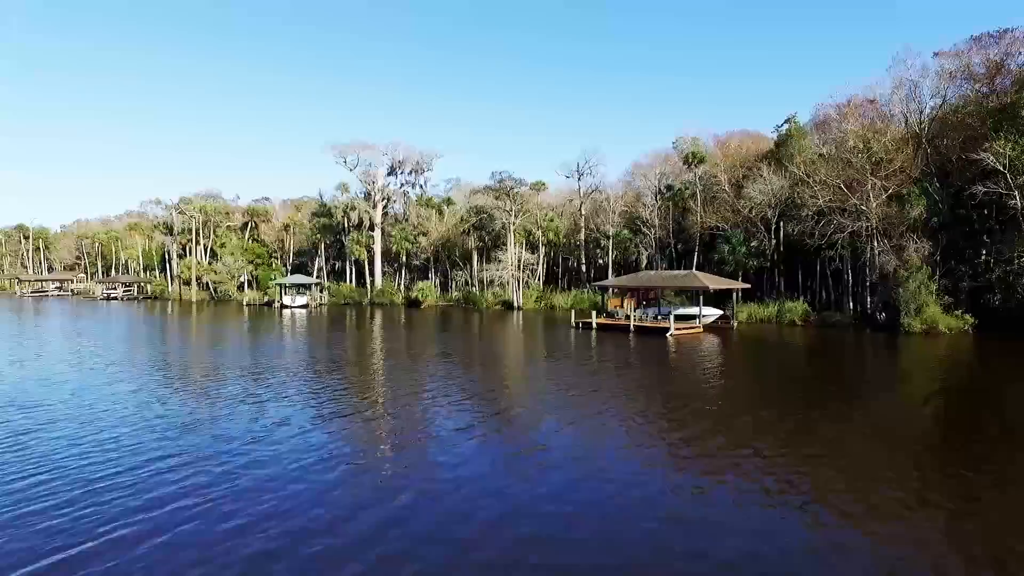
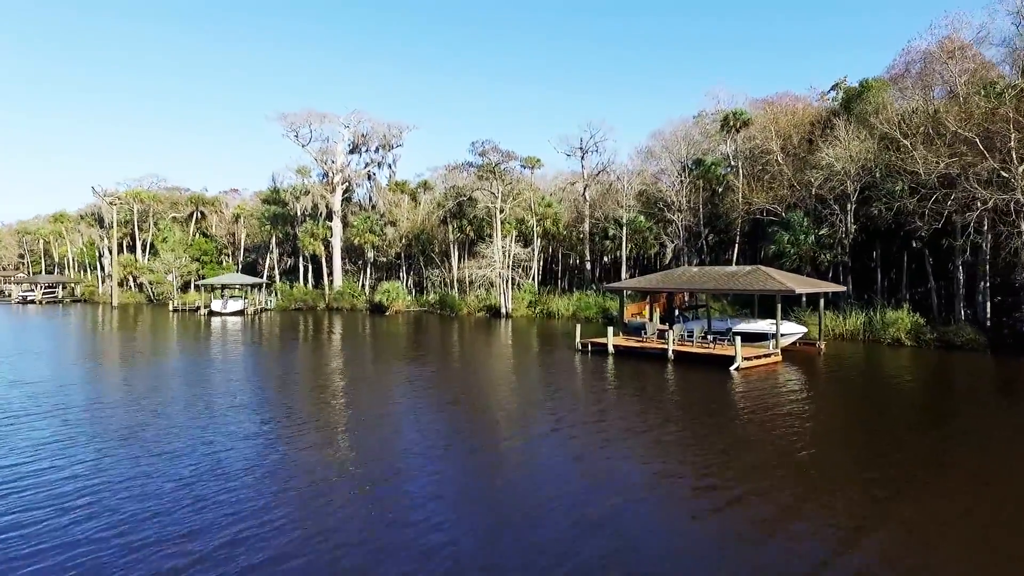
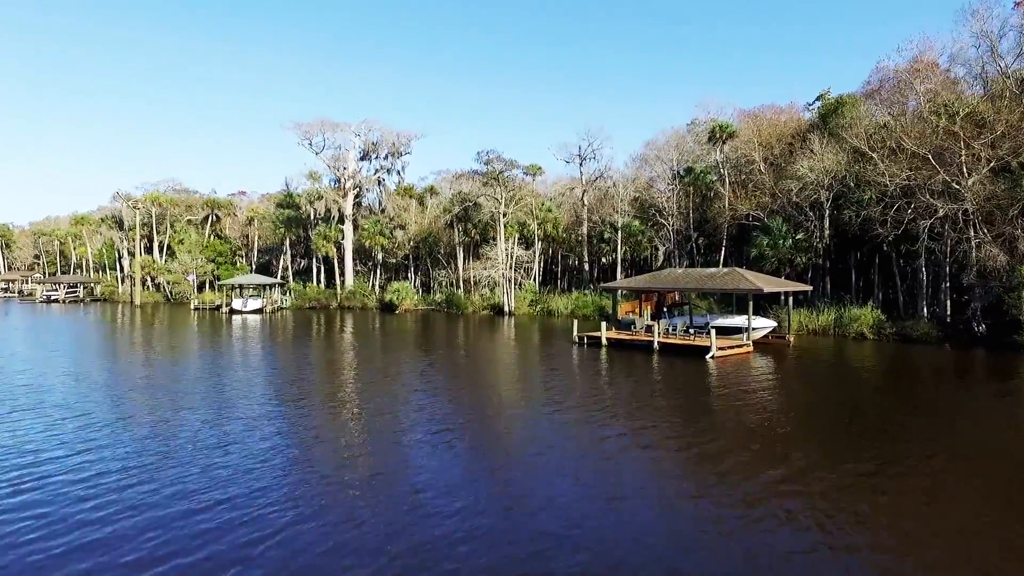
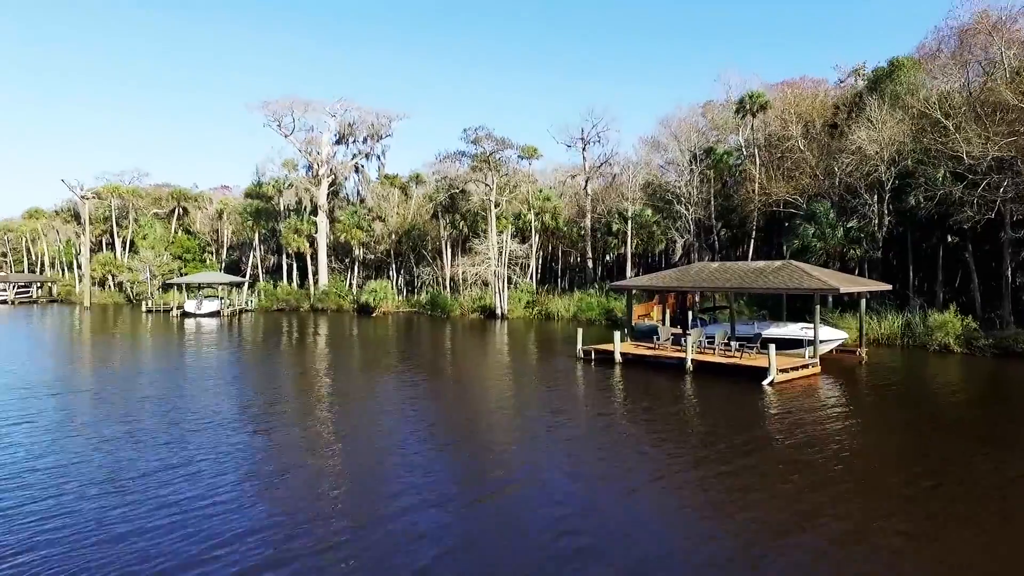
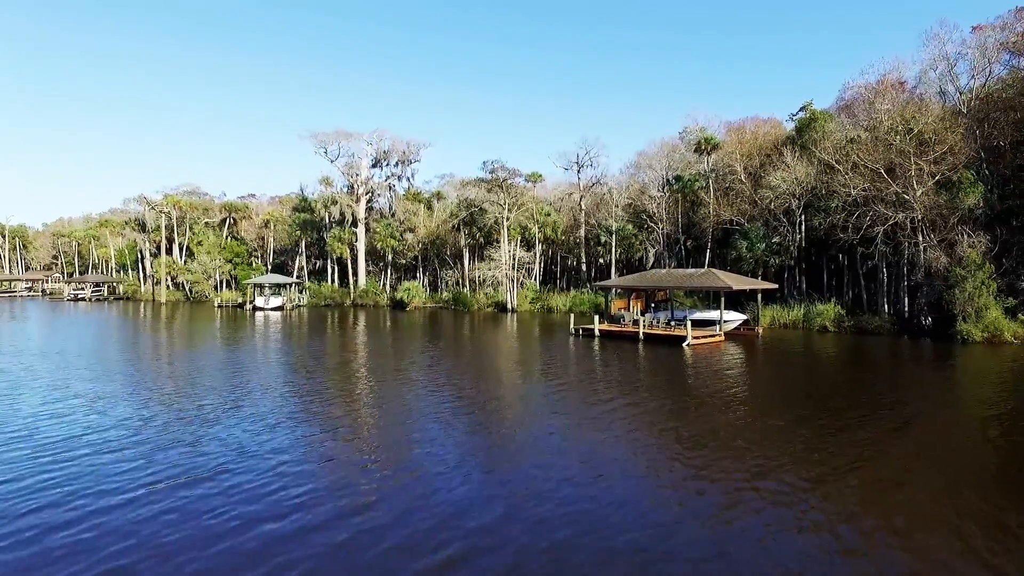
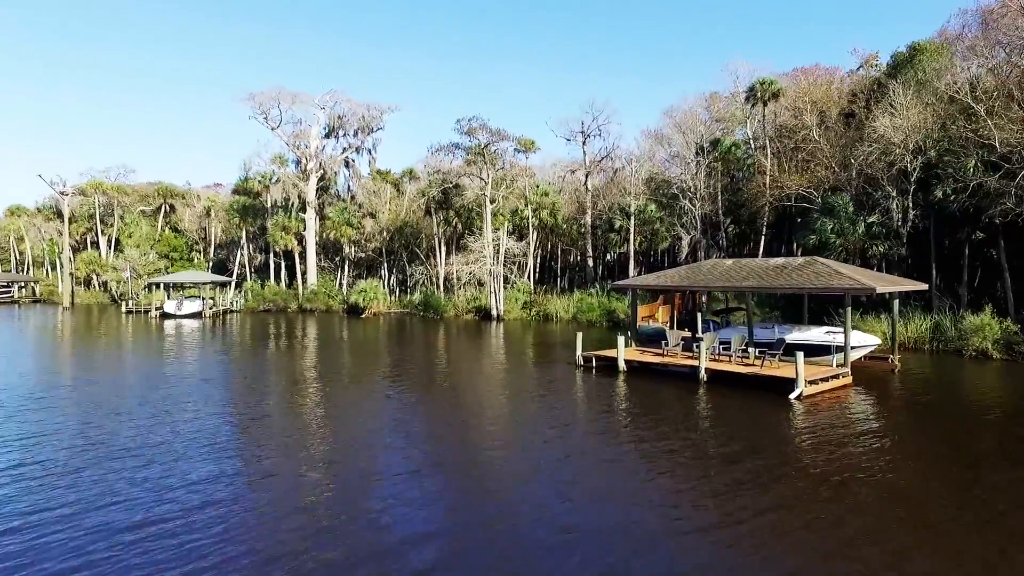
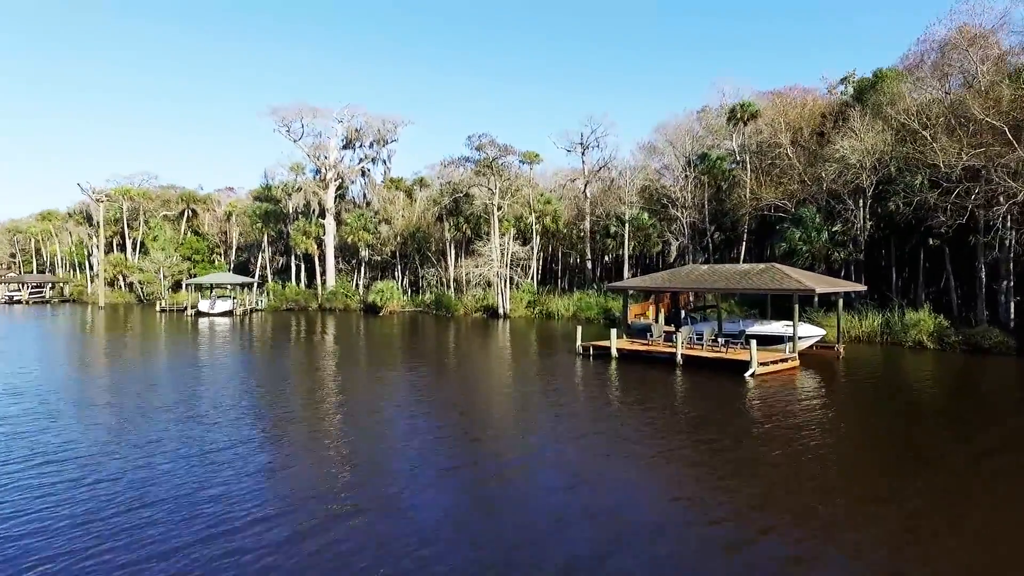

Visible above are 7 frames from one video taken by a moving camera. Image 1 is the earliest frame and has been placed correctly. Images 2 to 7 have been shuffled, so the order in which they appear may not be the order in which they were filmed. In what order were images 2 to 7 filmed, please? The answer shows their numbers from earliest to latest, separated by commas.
5, 3, 2, 7, 4, 6
